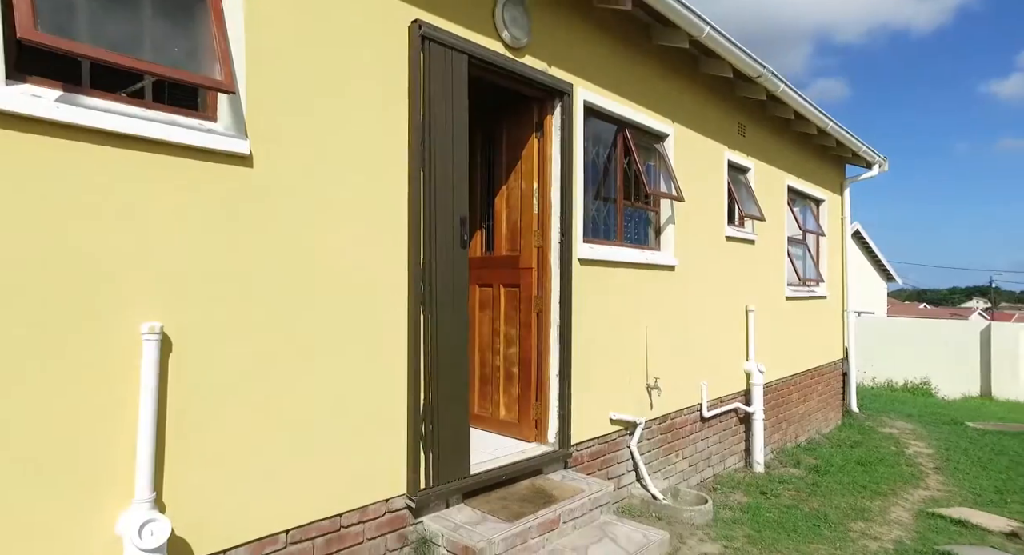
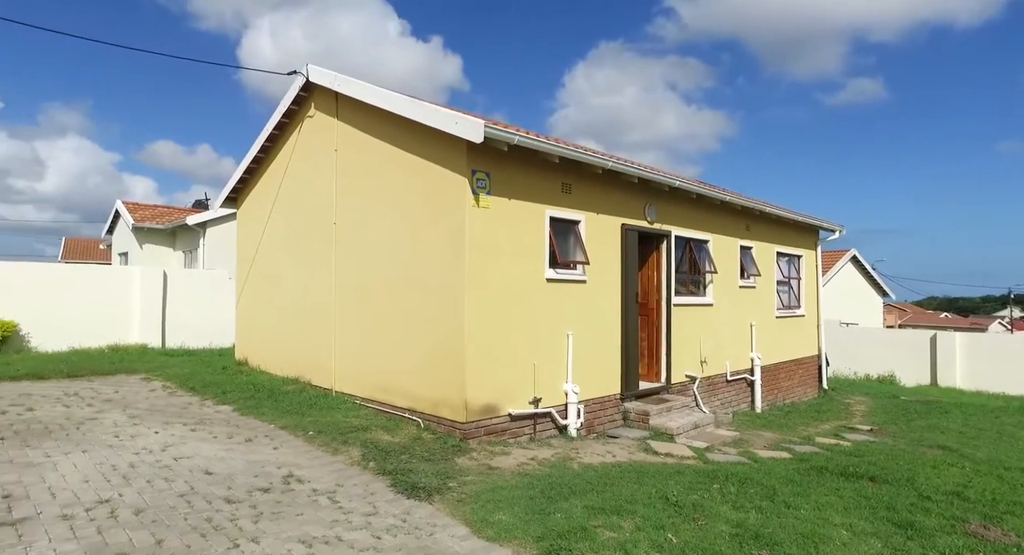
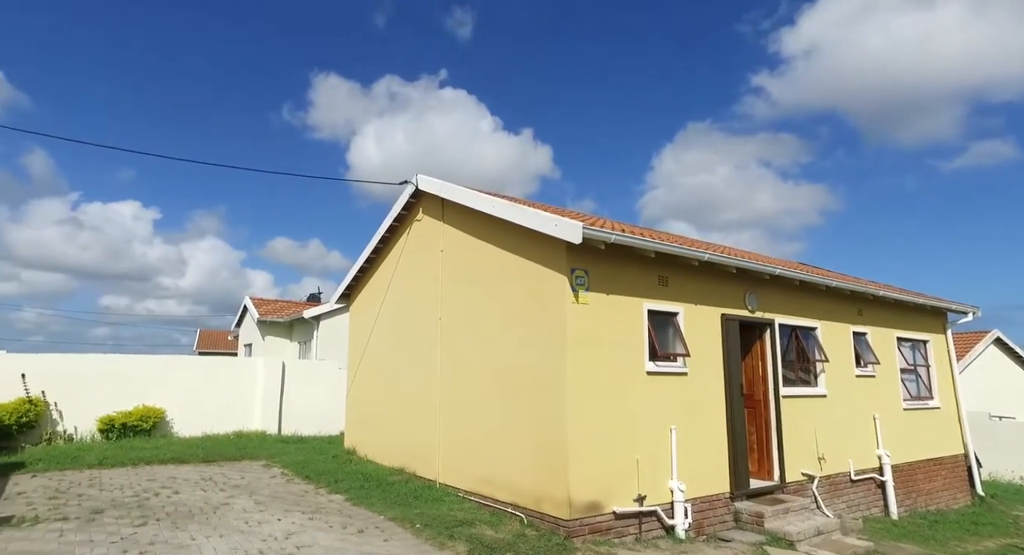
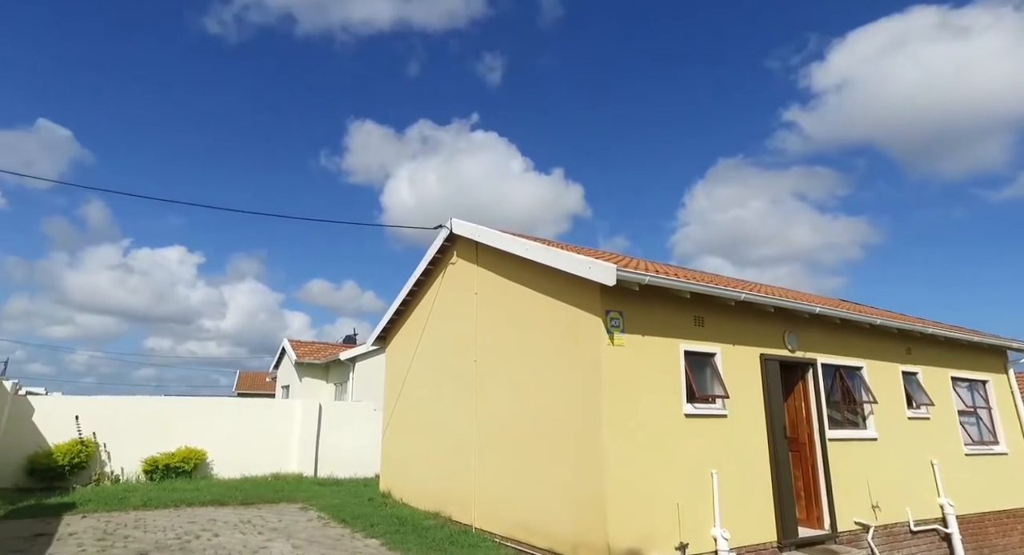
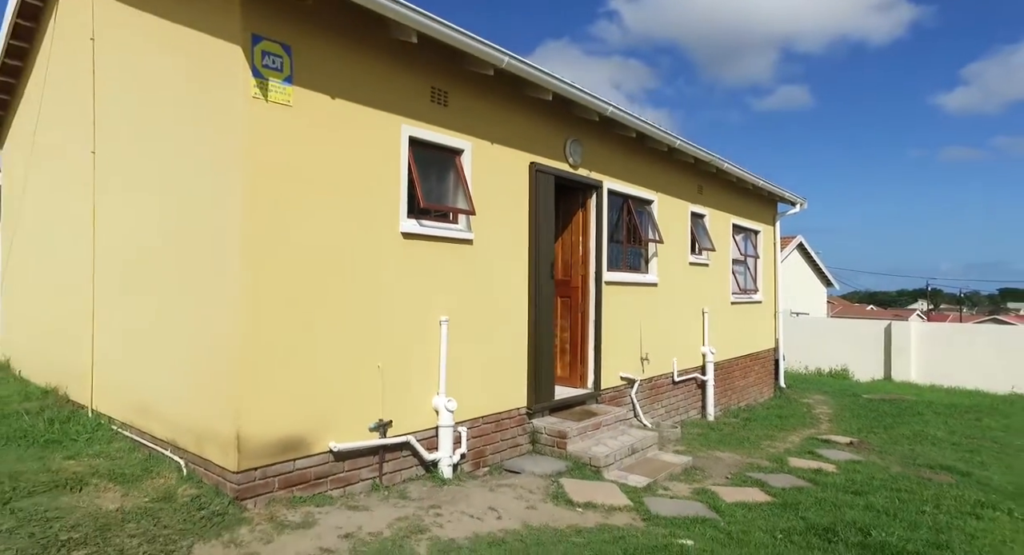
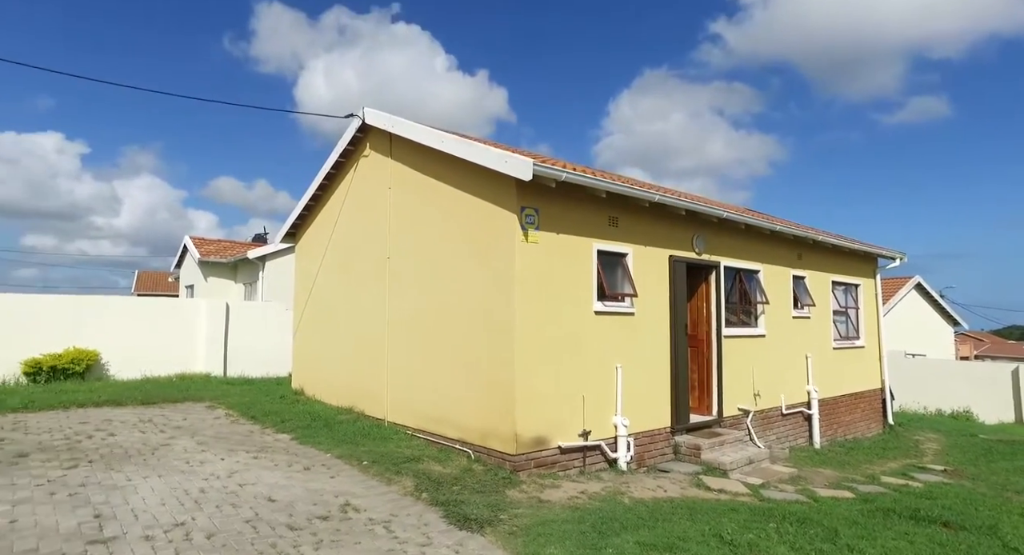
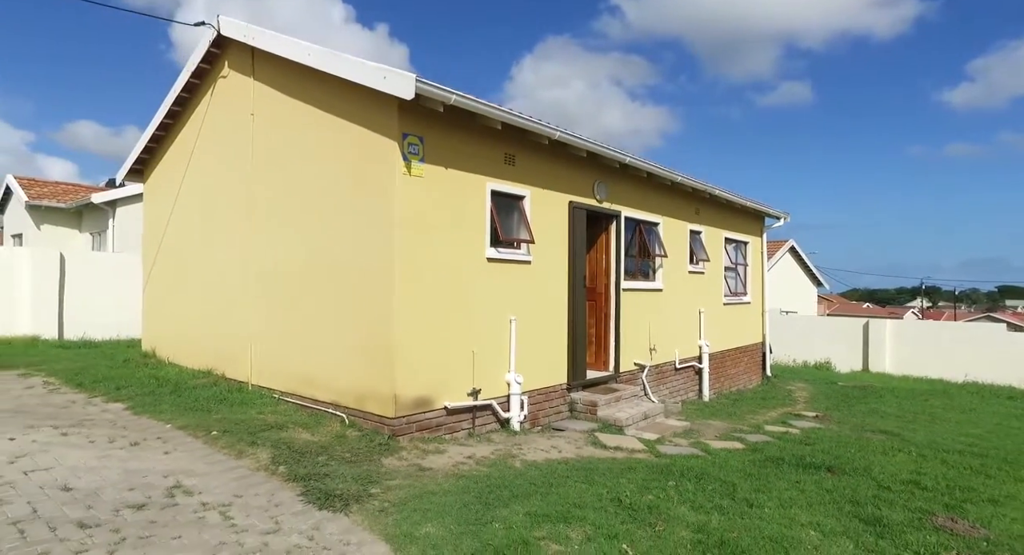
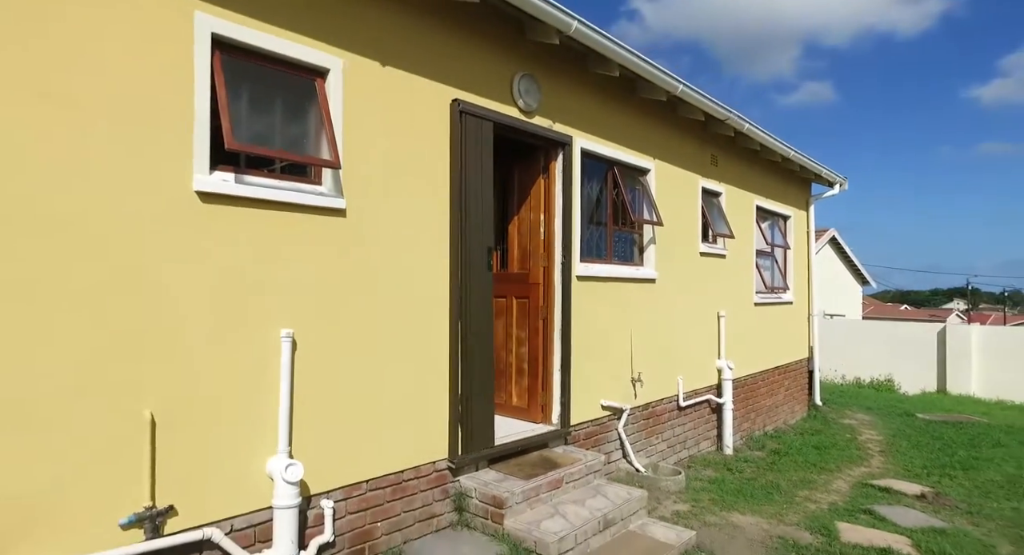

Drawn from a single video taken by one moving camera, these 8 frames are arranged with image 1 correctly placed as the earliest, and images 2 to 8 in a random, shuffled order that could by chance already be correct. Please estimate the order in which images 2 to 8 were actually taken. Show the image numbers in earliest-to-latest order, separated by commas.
8, 5, 7, 2, 6, 3, 4
